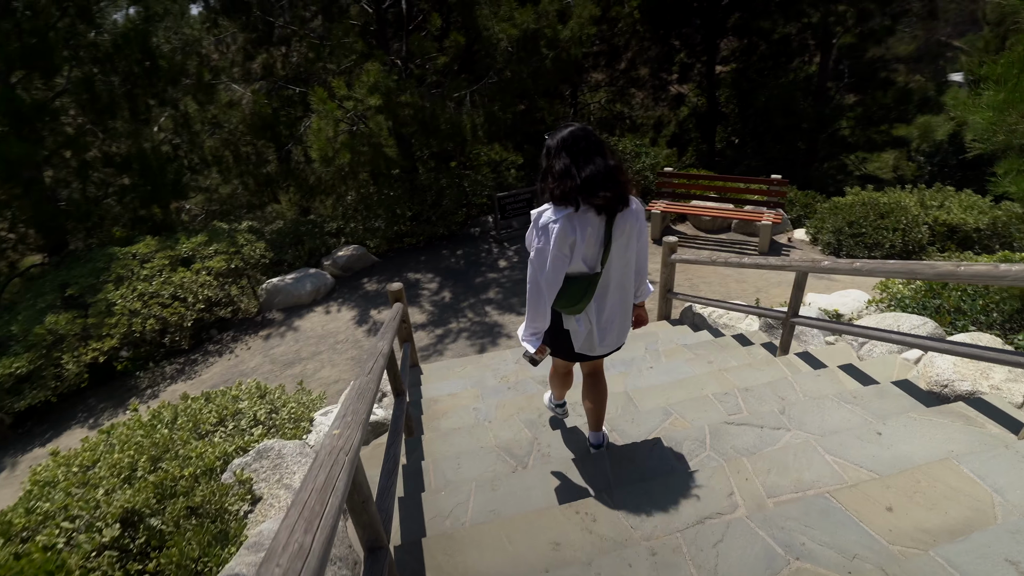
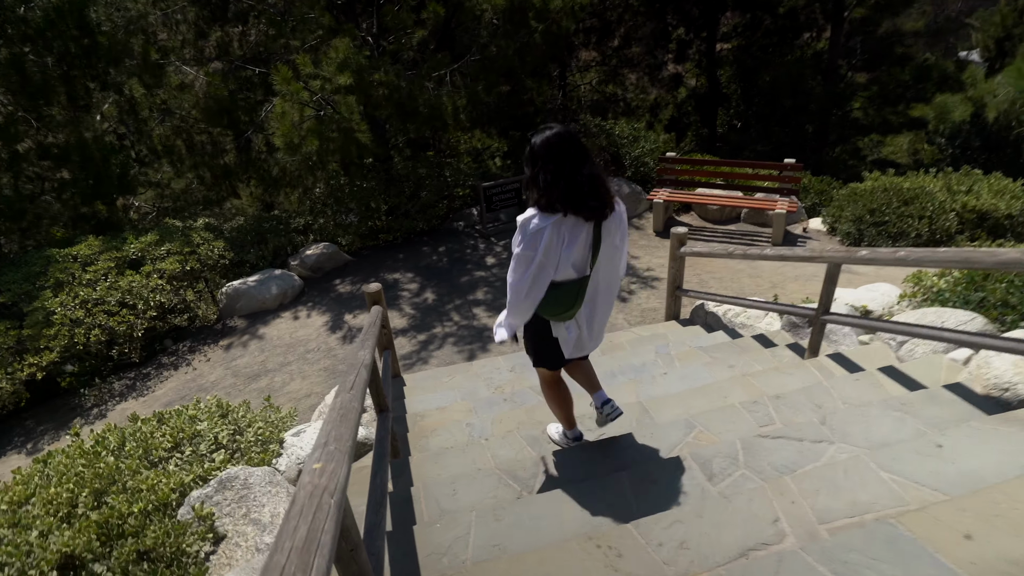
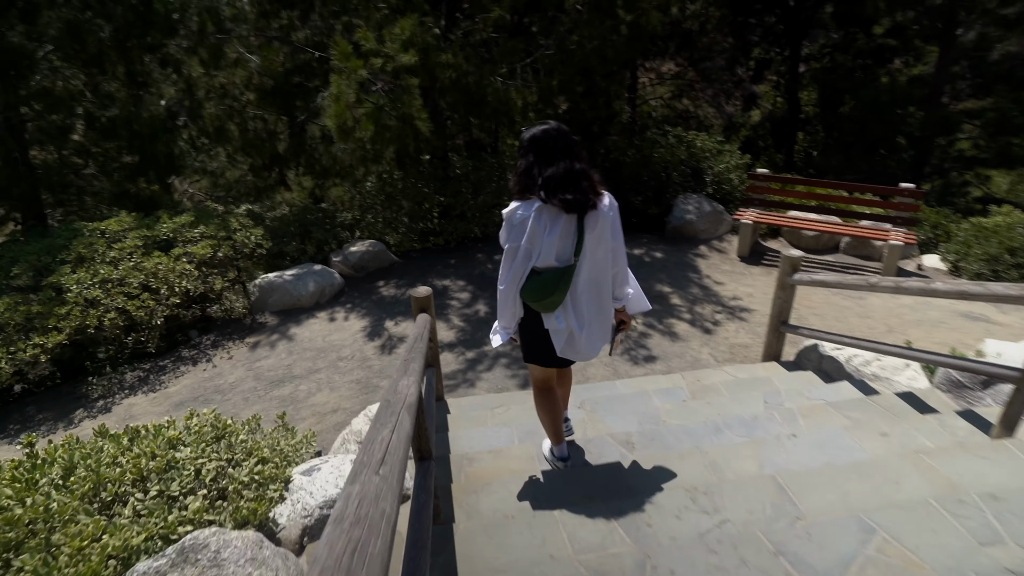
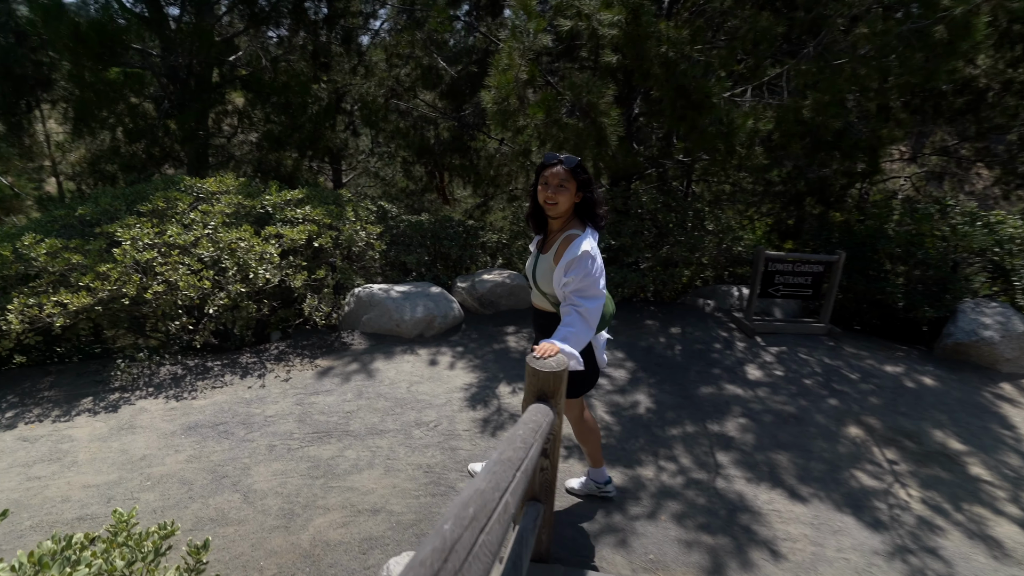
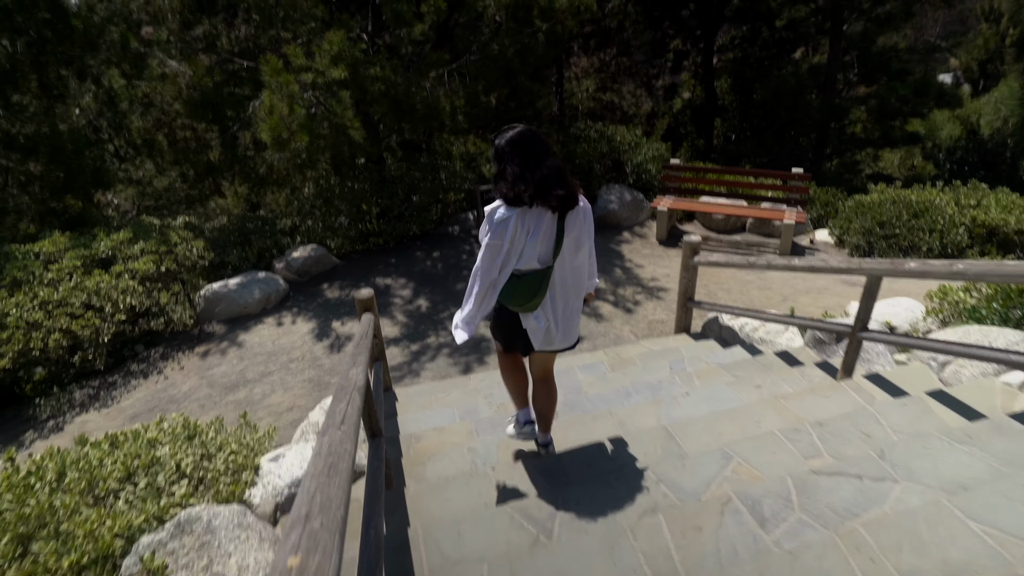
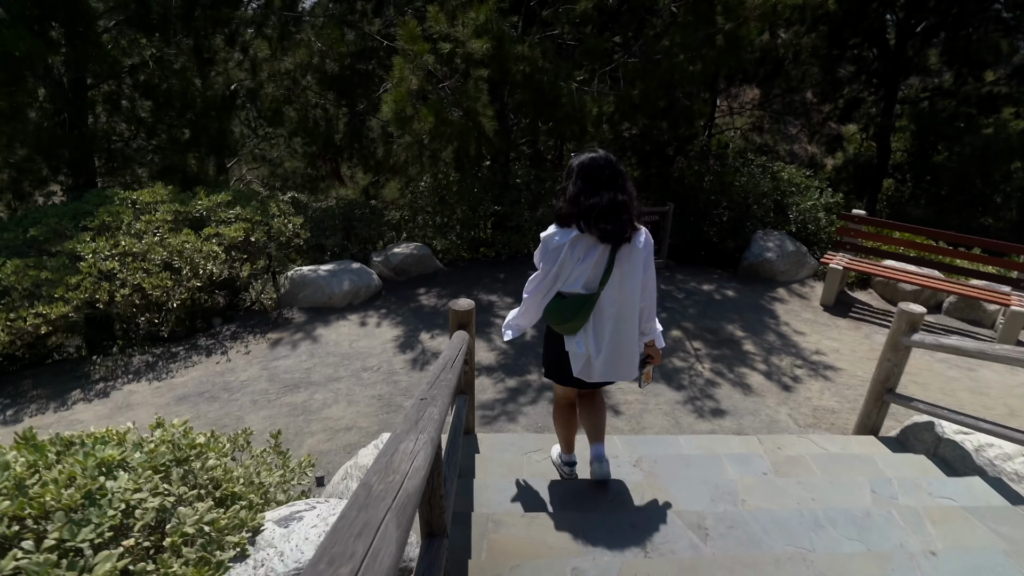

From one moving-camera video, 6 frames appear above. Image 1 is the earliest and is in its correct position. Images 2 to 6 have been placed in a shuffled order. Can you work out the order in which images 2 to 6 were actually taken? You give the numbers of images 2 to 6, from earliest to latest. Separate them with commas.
2, 5, 3, 6, 4
